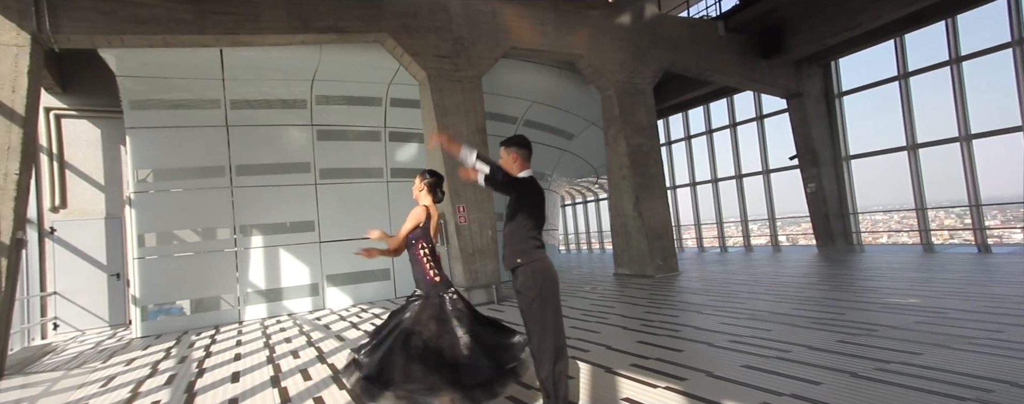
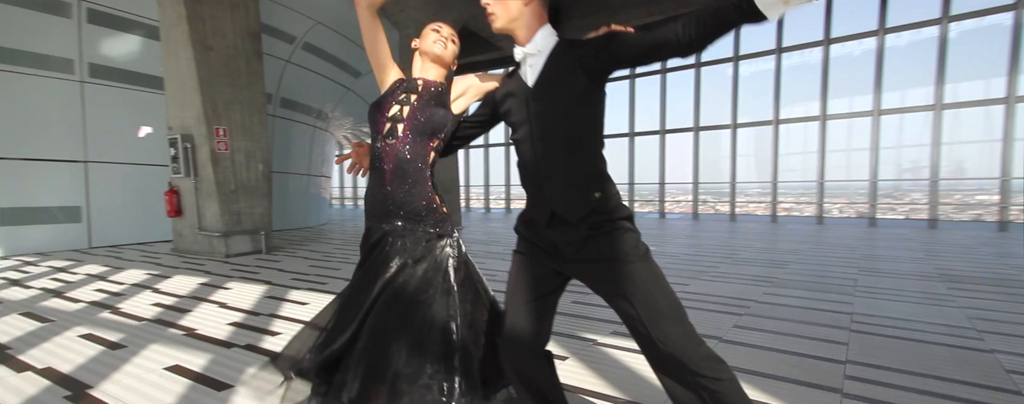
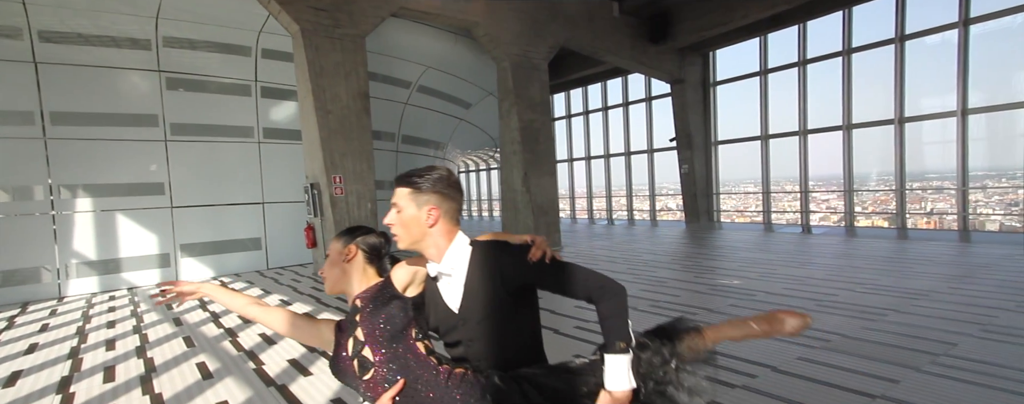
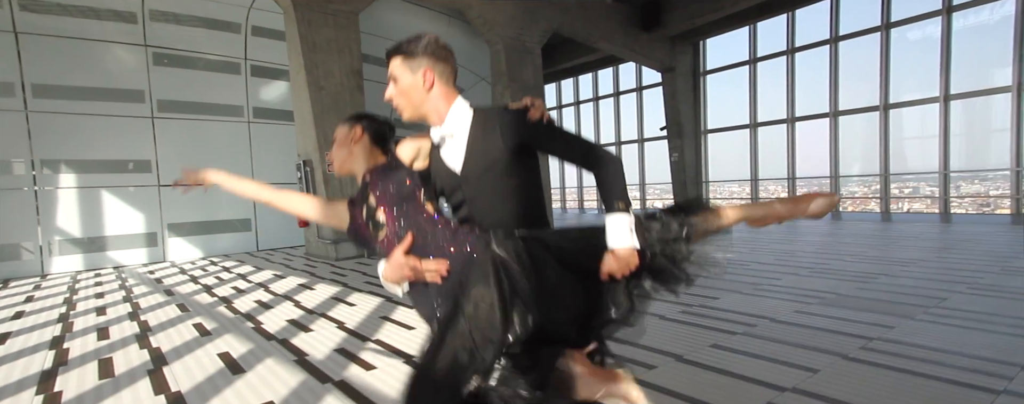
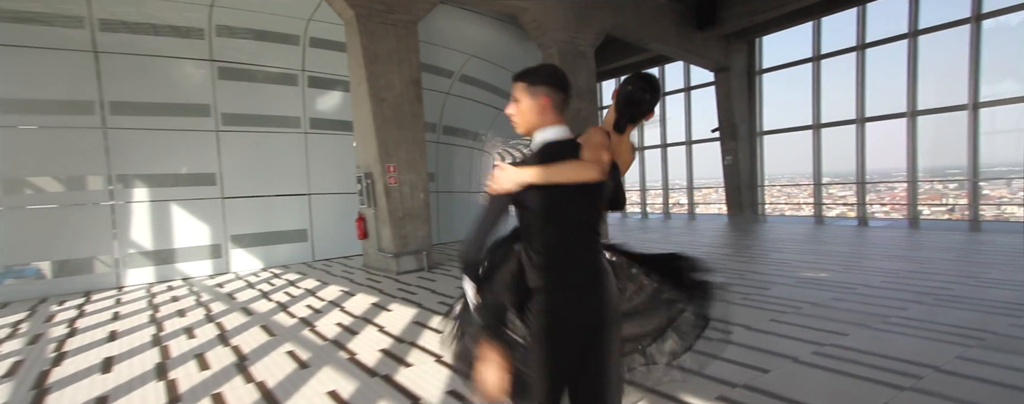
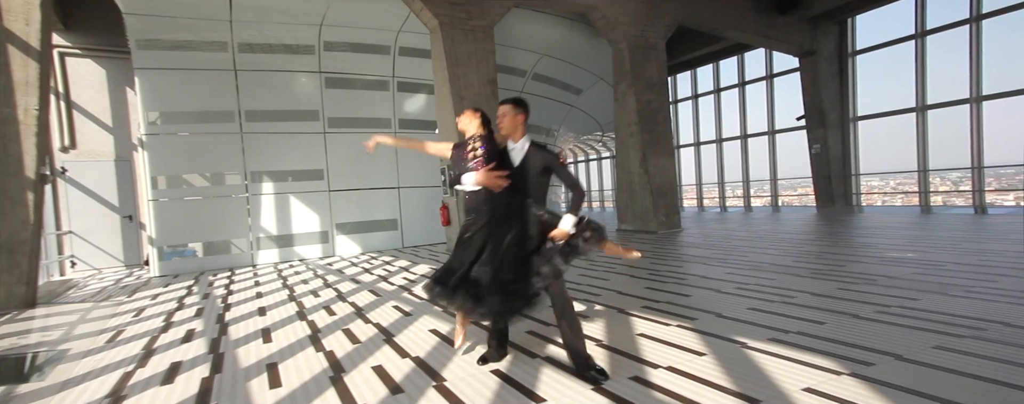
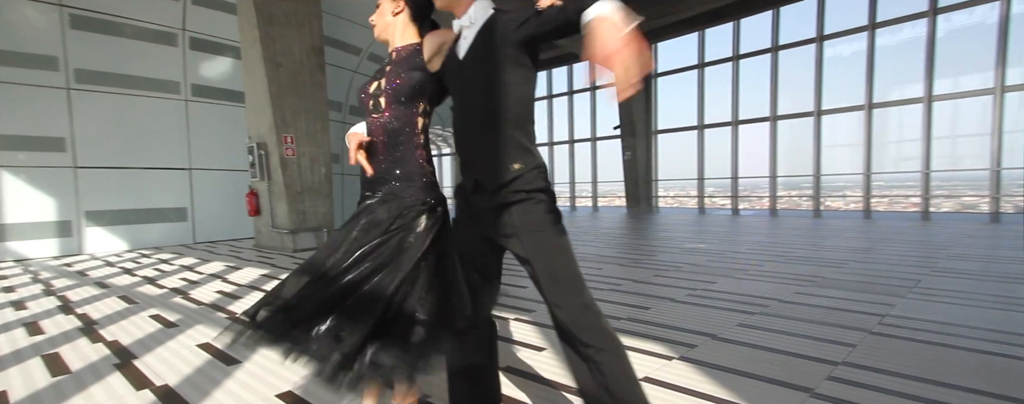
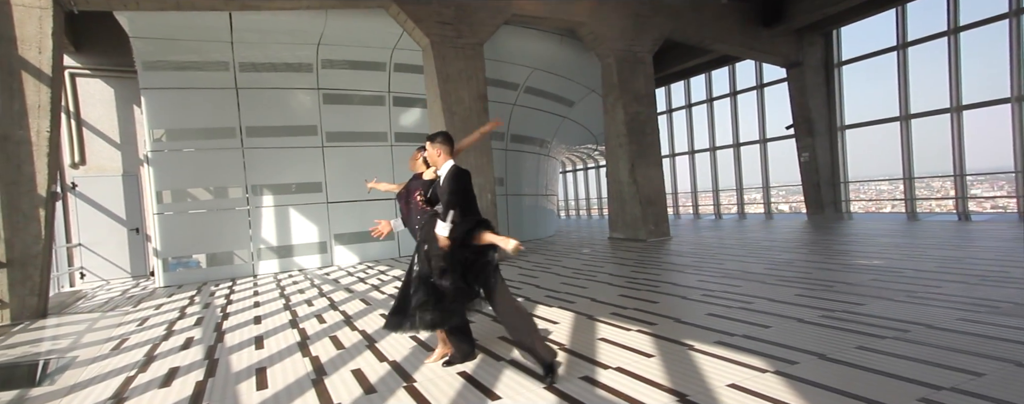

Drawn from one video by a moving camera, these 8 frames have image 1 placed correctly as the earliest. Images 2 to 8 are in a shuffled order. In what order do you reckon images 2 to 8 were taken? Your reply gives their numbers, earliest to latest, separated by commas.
8, 6, 5, 3, 4, 7, 2
